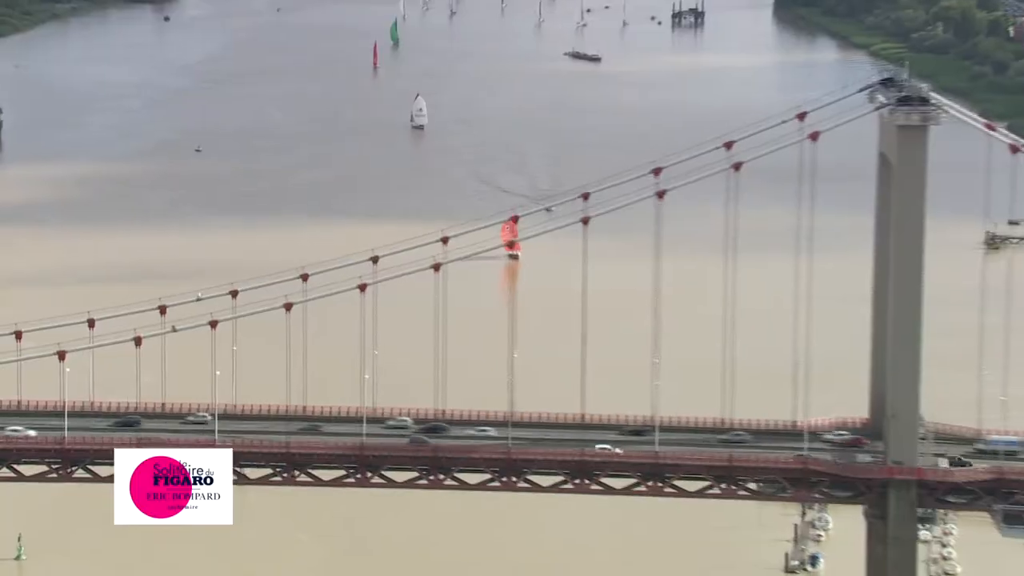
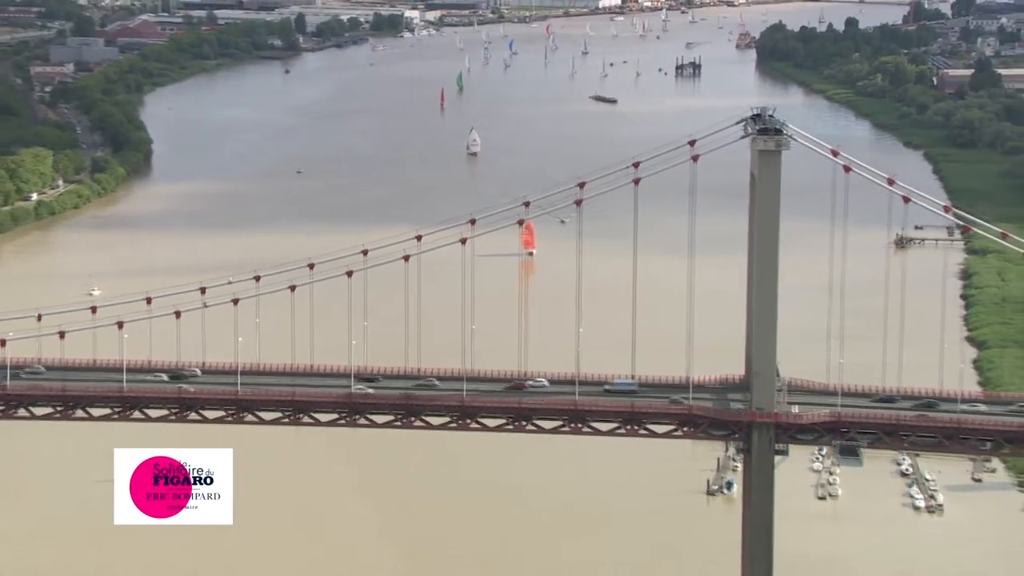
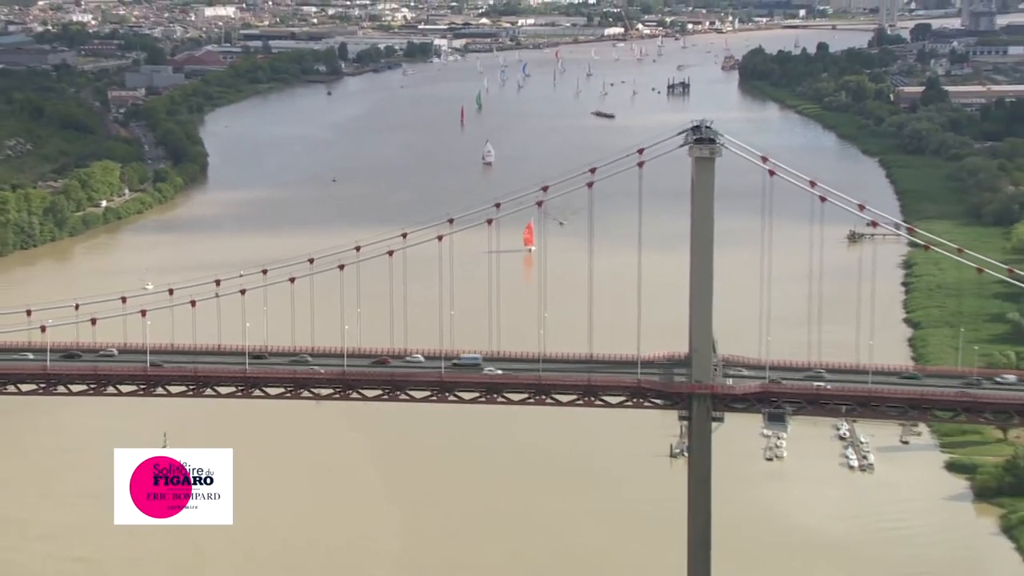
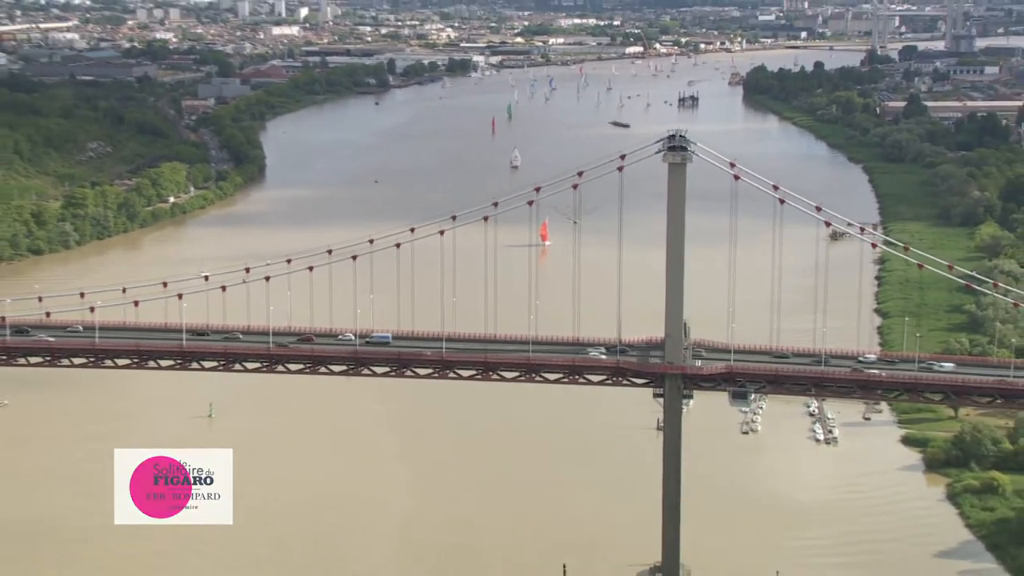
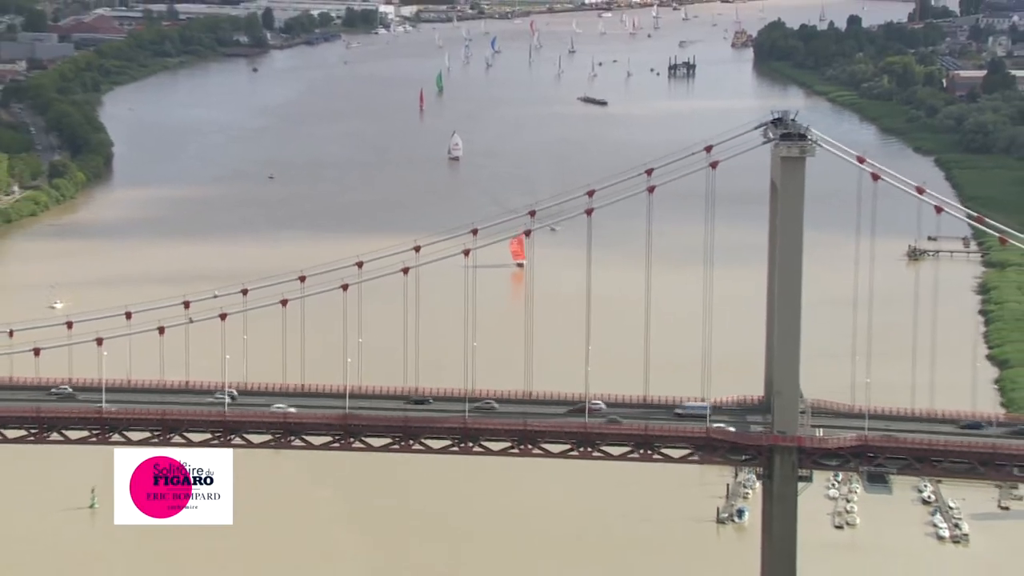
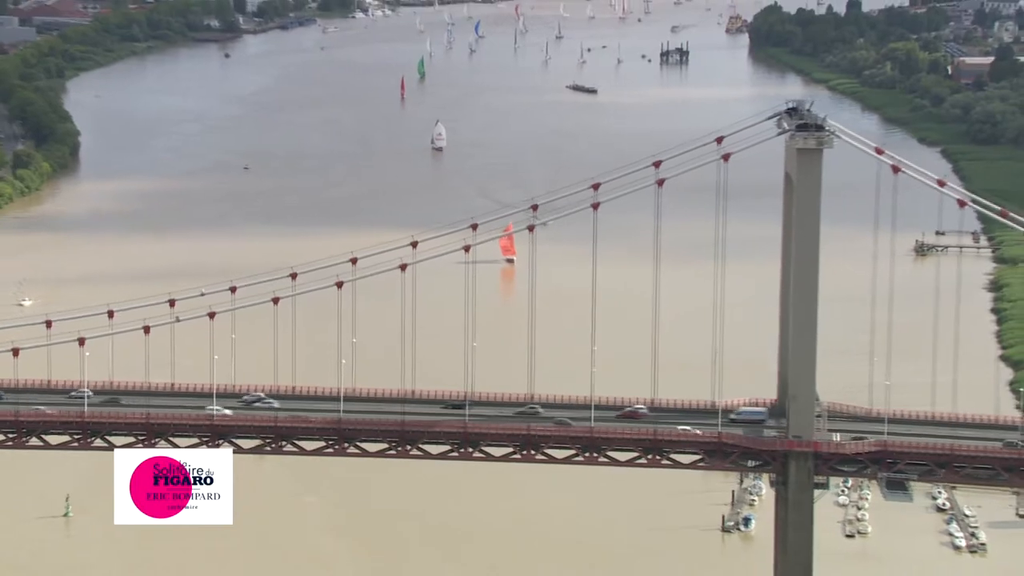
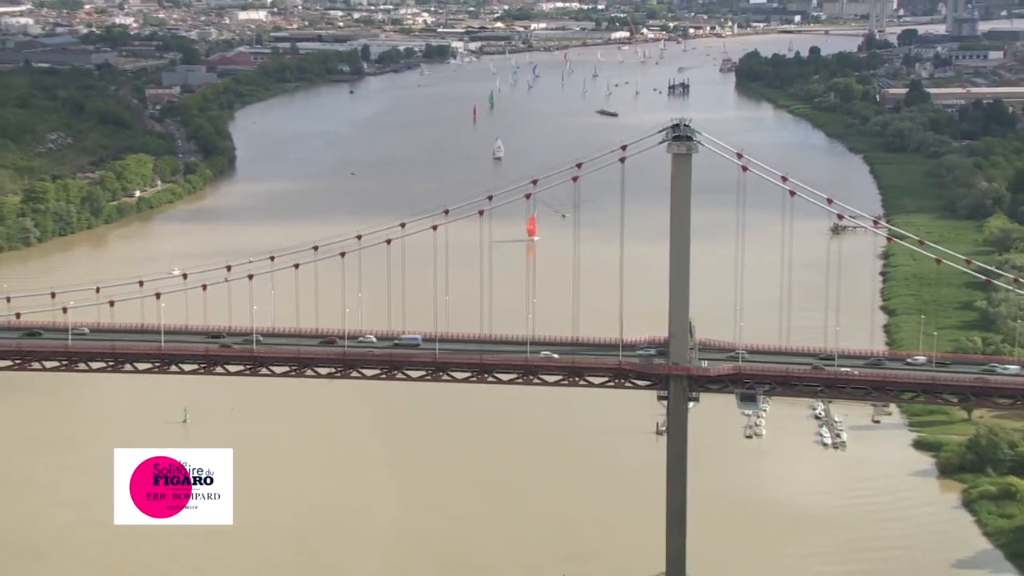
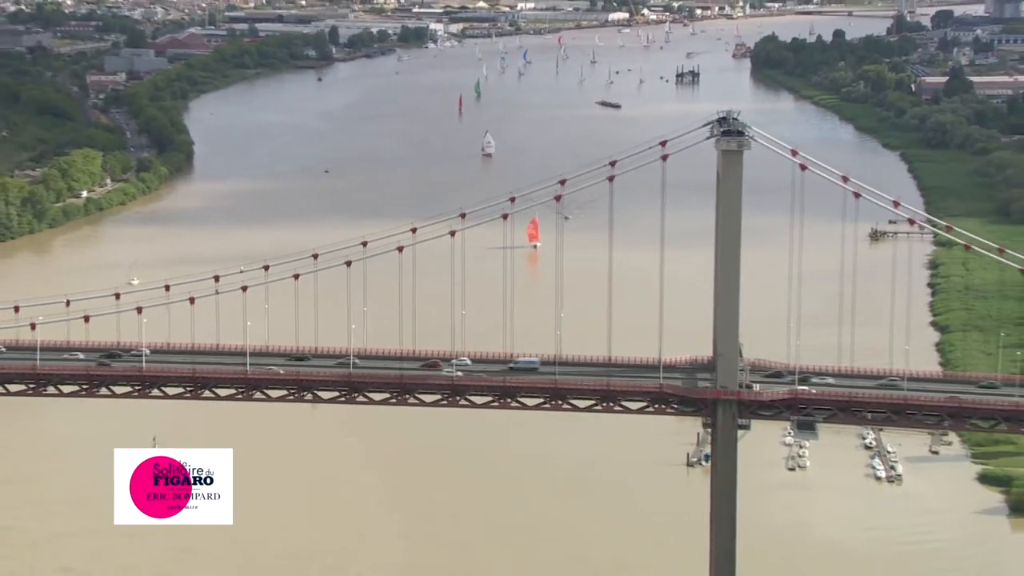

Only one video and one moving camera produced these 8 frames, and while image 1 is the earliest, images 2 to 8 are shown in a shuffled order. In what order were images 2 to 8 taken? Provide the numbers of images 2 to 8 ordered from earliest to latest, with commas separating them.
6, 5, 2, 8, 3, 7, 4
